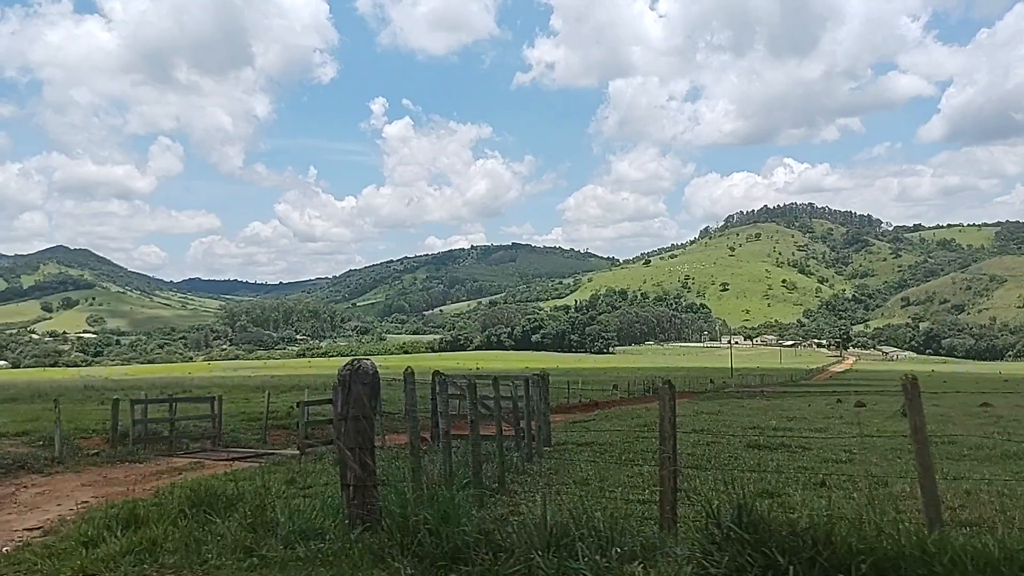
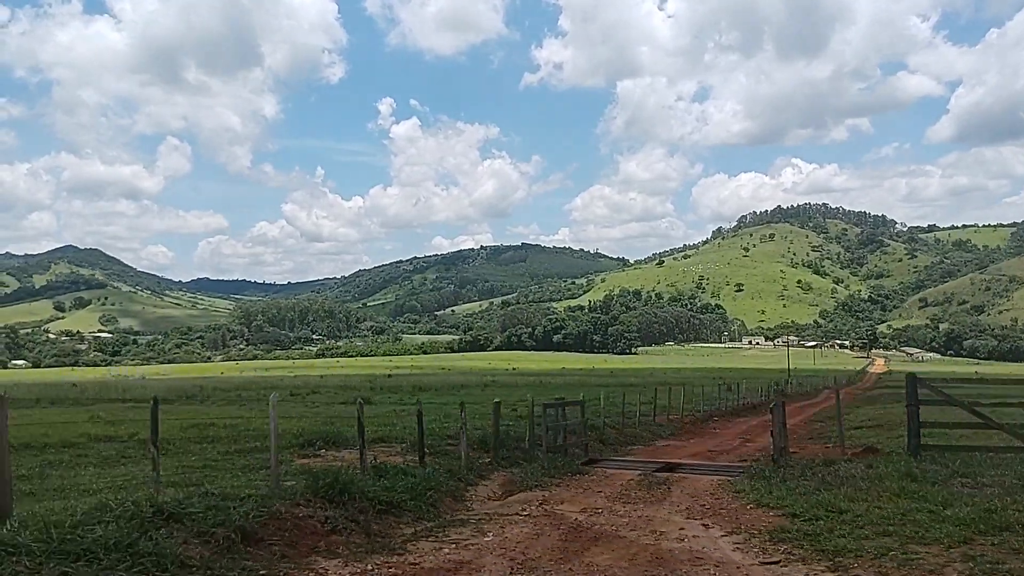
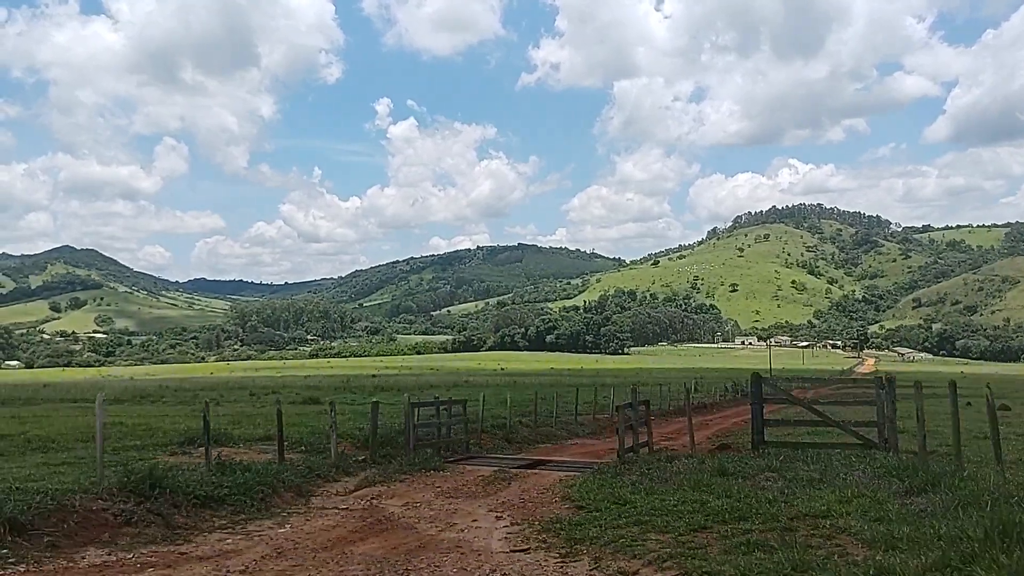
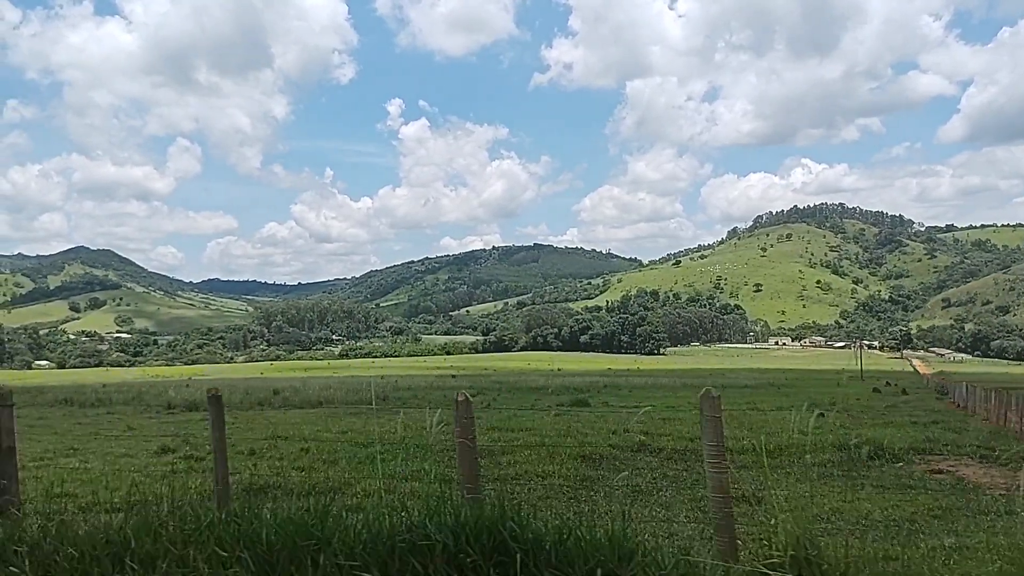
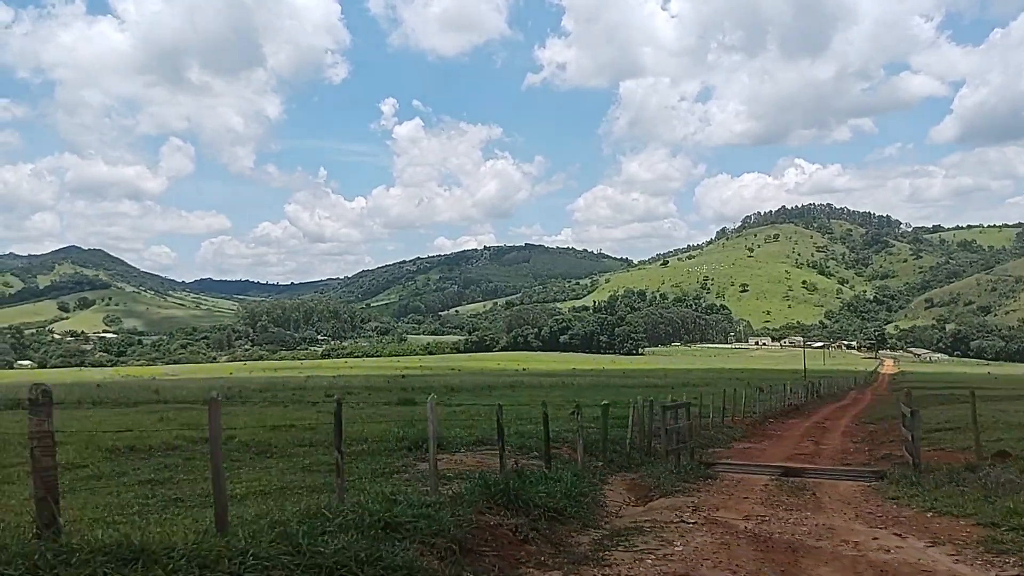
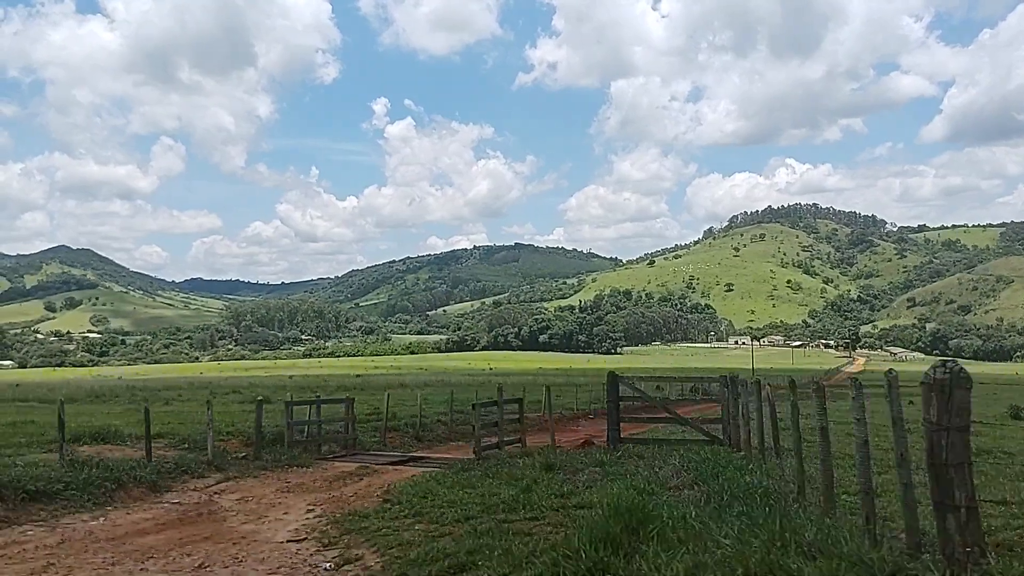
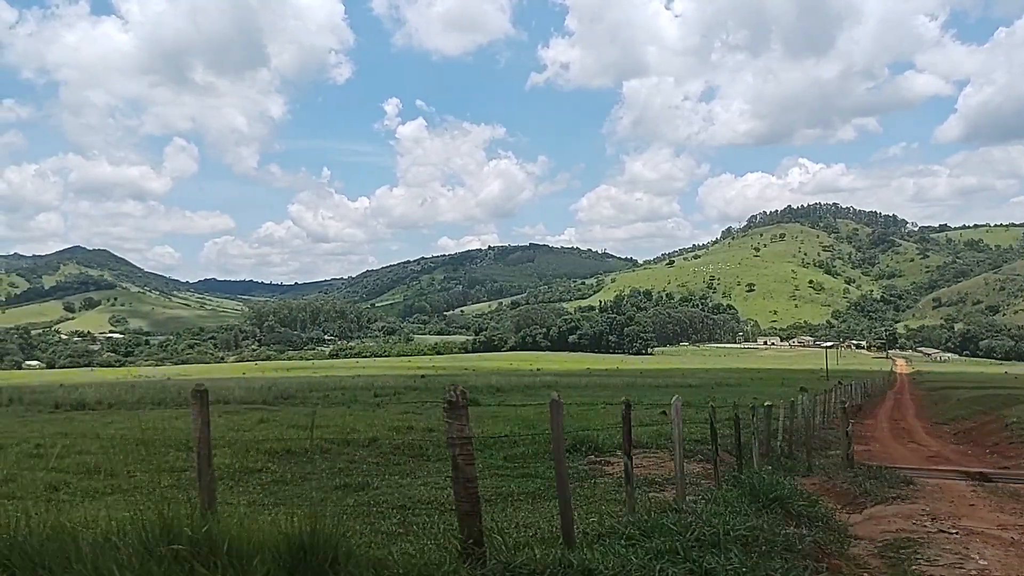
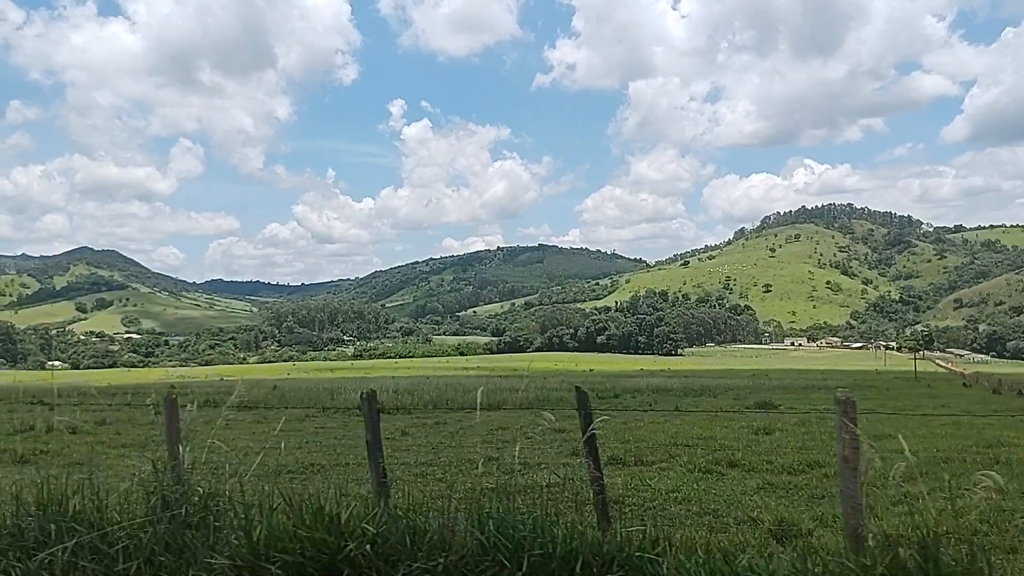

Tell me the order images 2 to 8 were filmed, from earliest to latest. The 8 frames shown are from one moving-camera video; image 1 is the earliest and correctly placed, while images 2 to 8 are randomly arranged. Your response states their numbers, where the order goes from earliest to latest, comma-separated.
6, 3, 2, 5, 7, 4, 8
